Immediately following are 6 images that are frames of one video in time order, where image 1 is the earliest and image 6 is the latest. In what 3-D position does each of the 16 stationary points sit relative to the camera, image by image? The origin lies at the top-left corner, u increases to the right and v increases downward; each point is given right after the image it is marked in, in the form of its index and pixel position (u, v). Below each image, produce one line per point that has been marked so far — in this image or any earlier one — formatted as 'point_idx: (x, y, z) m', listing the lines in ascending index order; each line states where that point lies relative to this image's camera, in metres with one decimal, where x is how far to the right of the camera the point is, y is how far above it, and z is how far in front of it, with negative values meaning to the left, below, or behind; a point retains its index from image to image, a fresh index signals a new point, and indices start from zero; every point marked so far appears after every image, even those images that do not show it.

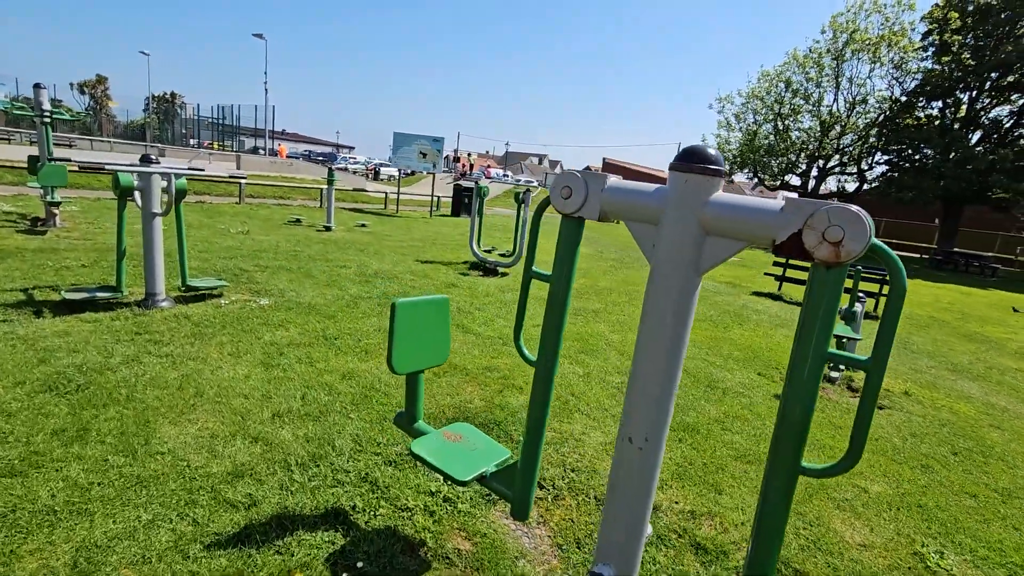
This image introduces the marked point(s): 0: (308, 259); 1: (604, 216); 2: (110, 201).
0: (-2.9, +0.4, +7.3) m
1: (+0.3, +0.2, +1.5) m
2: (-7.9, +1.7, +10.0) m
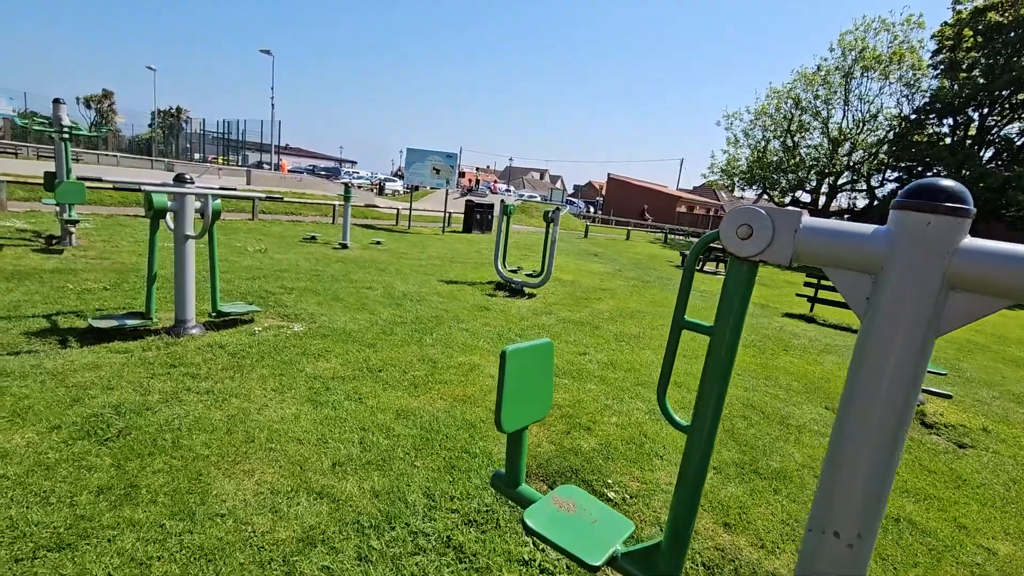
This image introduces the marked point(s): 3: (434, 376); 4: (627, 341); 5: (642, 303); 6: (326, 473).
0: (-2.5, +0.1, +7.0) m
1: (+0.7, +0.1, +1.3) m
2: (-7.5, +1.3, +9.8) m
3: (-0.6, -0.7, +3.8) m
4: (+1.3, -0.6, +5.6) m
5: (+2.1, -0.2, +8.2) m
6: (-0.9, -0.9, +2.5) m
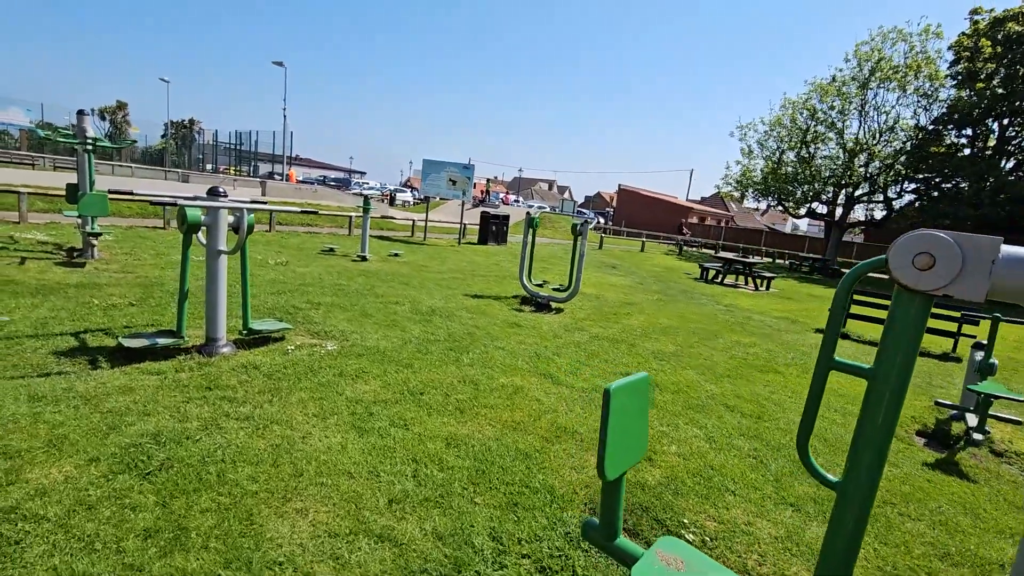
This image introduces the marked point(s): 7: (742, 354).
0: (-2.1, -0.1, +6.9) m
1: (+1.0, 0.0, +1.1) m
2: (-7.1, +1.1, +9.7) m
3: (-0.2, -0.8, +3.6) m
4: (+1.6, -0.8, +5.4) m
5: (+2.5, -0.5, +8.0) m
6: (-0.6, -1.0, +2.3) m
7: (+2.8, -0.8, +6.1) m
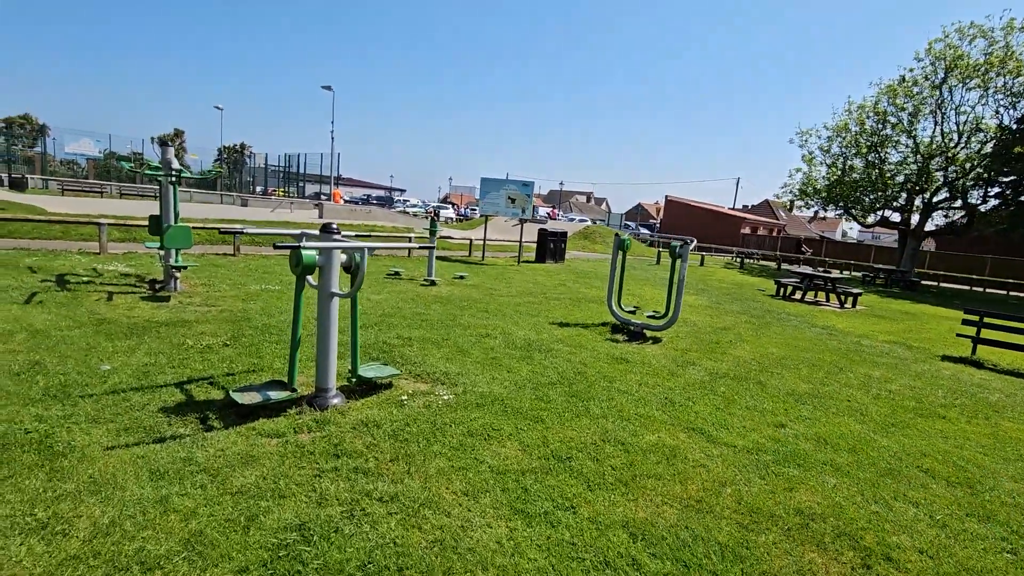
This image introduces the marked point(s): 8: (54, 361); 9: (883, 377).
0: (-0.9, -0.5, +6.5) m
1: (+1.8, -0.2, +0.5) m
2: (-5.7, +0.6, +9.7) m
3: (+0.8, -1.1, +3.1) m
4: (+2.8, -1.1, +4.7) m
5: (+3.8, -0.8, +7.2) m
6: (+0.3, -1.3, +1.8) m
7: (+4.0, -1.1, +5.4) m
8: (-3.6, -0.6, +4.0) m
9: (+4.4, -1.1, +6.1) m
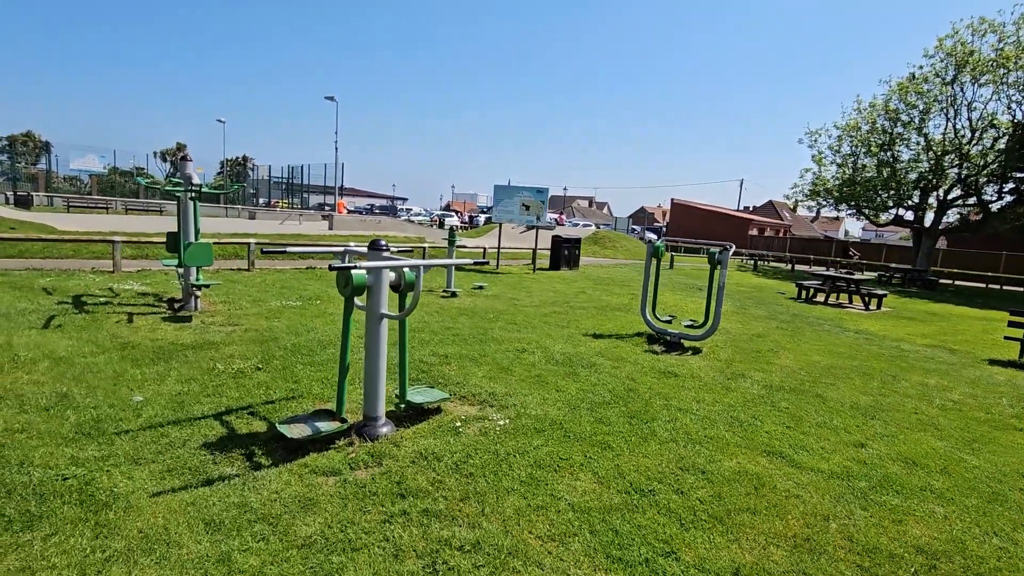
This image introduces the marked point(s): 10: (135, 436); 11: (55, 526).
0: (-0.4, -0.6, +6.2) m
1: (+2.3, -0.3, +0.2) m
2: (-5.2, +0.3, +9.5) m
3: (+1.2, -1.2, +2.8) m
4: (+3.2, -1.1, +4.4) m
5: (+4.2, -0.9, +7.0) m
6: (+0.8, -1.4, +1.5) m
7: (+4.4, -1.2, +5.1) m
8: (-3.2, -0.8, +3.7) m
9: (+4.9, -1.1, +5.8) m
10: (-2.3, -0.9, +3.1) m
11: (-2.0, -1.0, +2.2) m
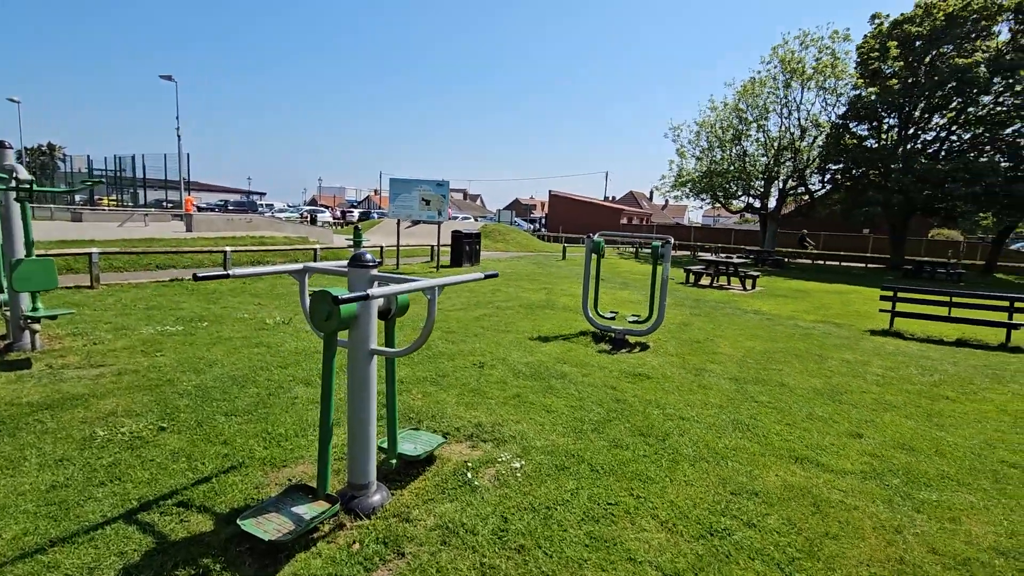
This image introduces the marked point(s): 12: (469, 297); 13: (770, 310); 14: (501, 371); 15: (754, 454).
0: (-1.0, -0.7, +5.4) m
1: (+3.1, -0.3, +0.3) m
2: (-6.5, -0.1, +7.4) m
3: (+1.5, -1.2, +2.6) m
4: (+3.0, -1.0, +4.6) m
5: (+3.4, -0.7, +7.3) m
6: (+1.4, -1.4, +1.2) m
7: (+4.0, -1.0, +5.5) m
8: (-3.0, -1.0, +2.4) m
9: (+4.3, -0.9, +6.4) m
10: (-2.0, -1.1, +2.0) m
11: (-1.5, -1.3, +1.2) m
12: (-0.8, -0.2, +9.9) m
13: (+5.3, -0.4, +10.5) m
14: (-0.1, -0.8, +5.0) m
15: (+1.6, -1.1, +3.4) m
